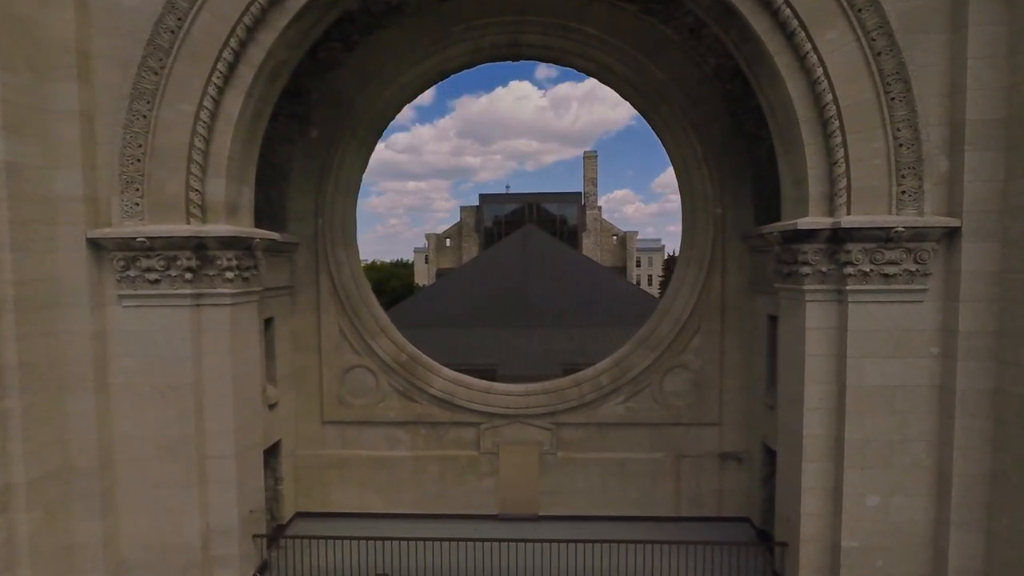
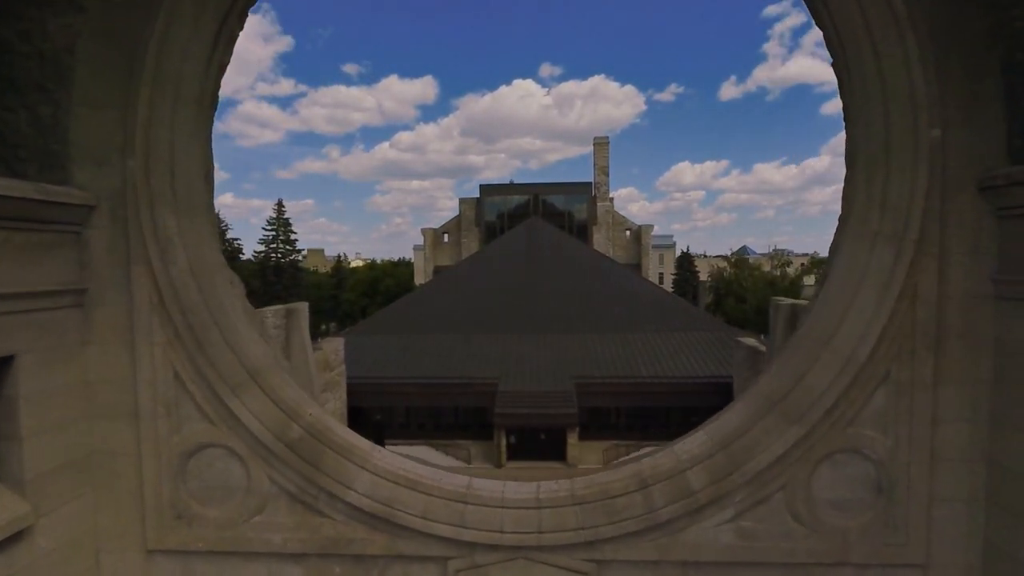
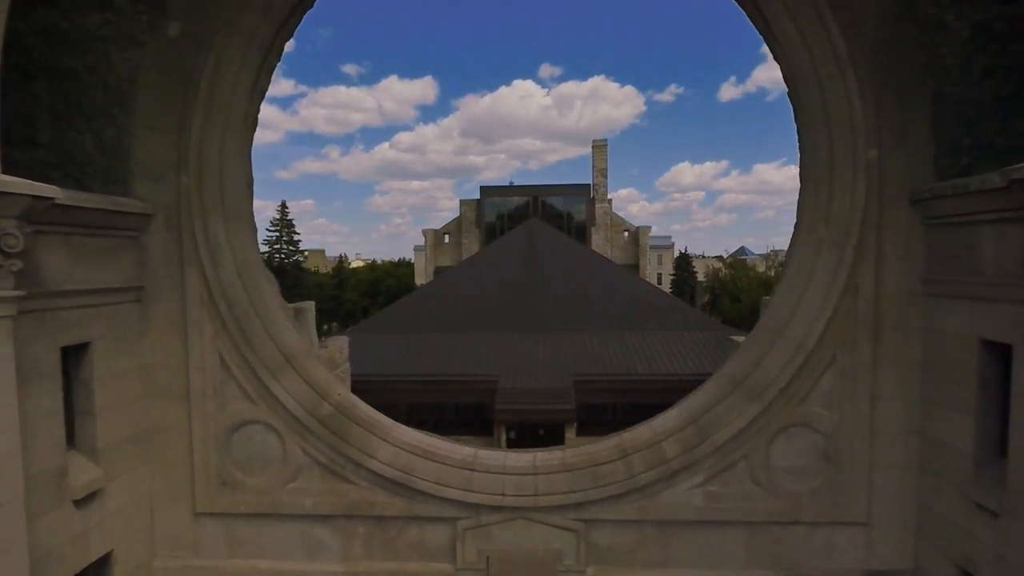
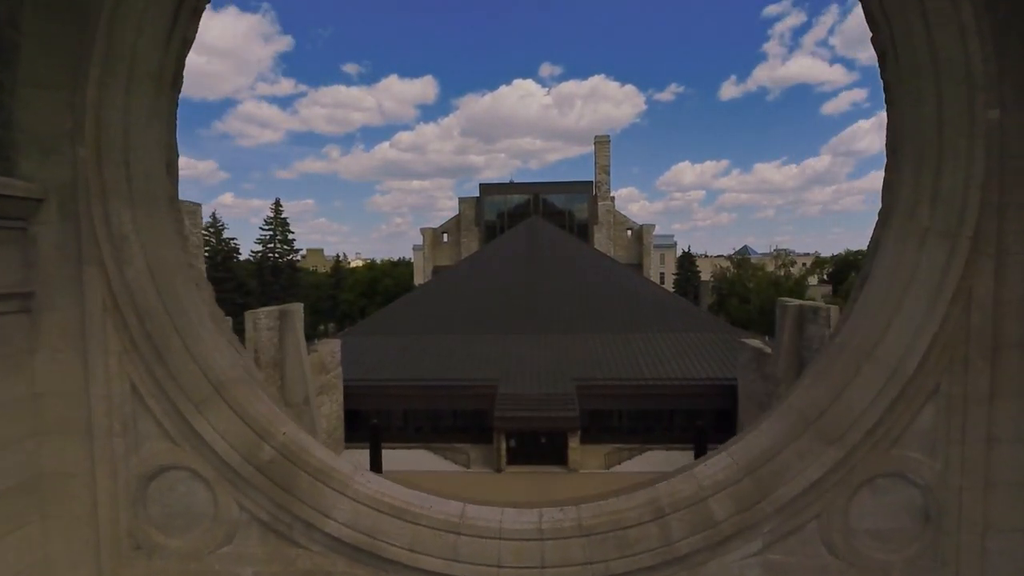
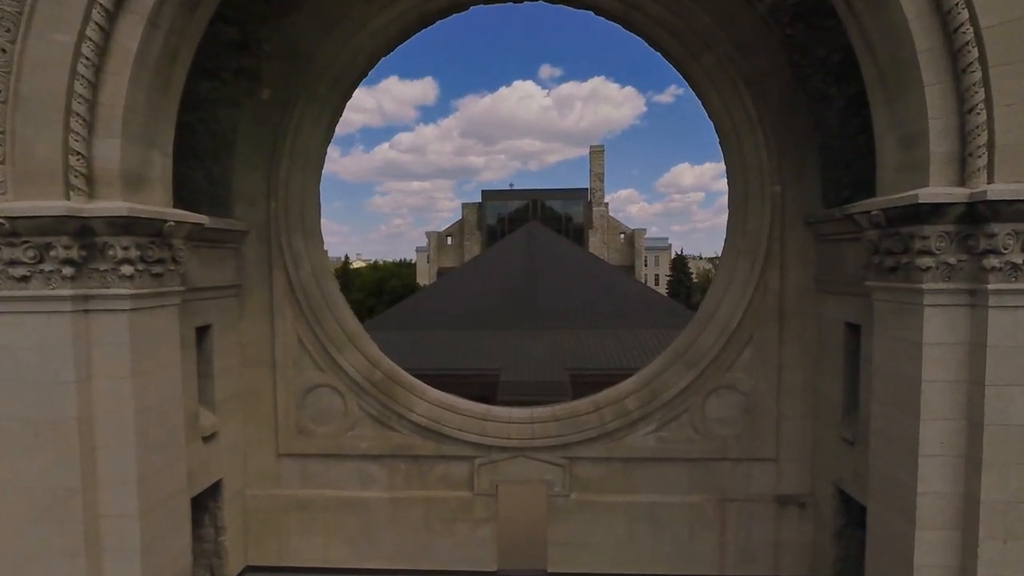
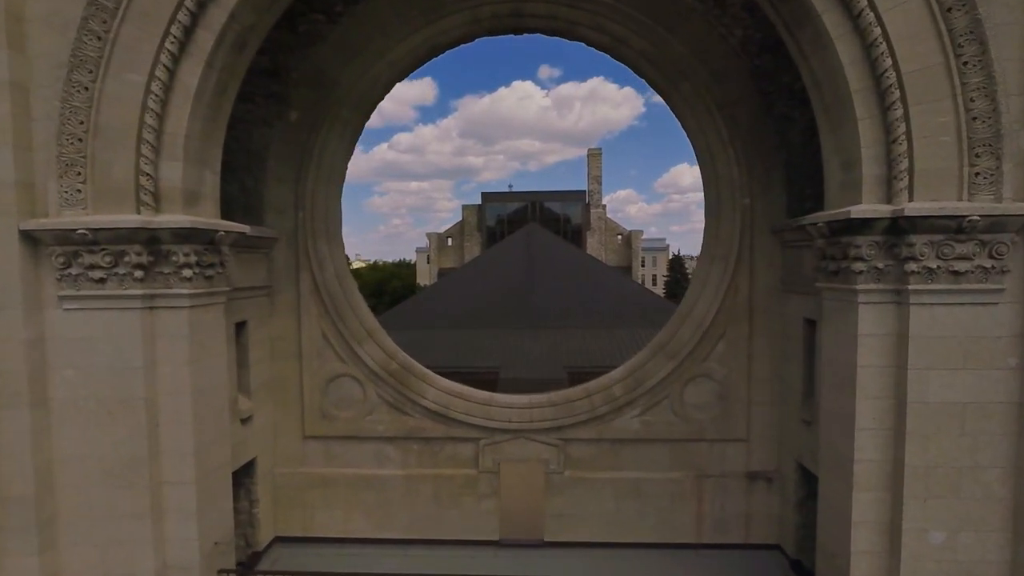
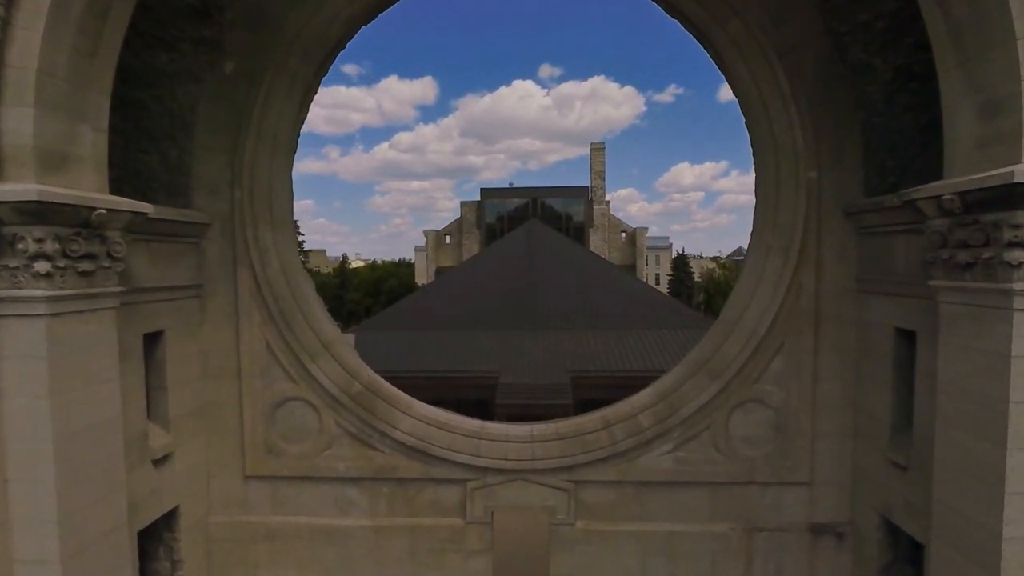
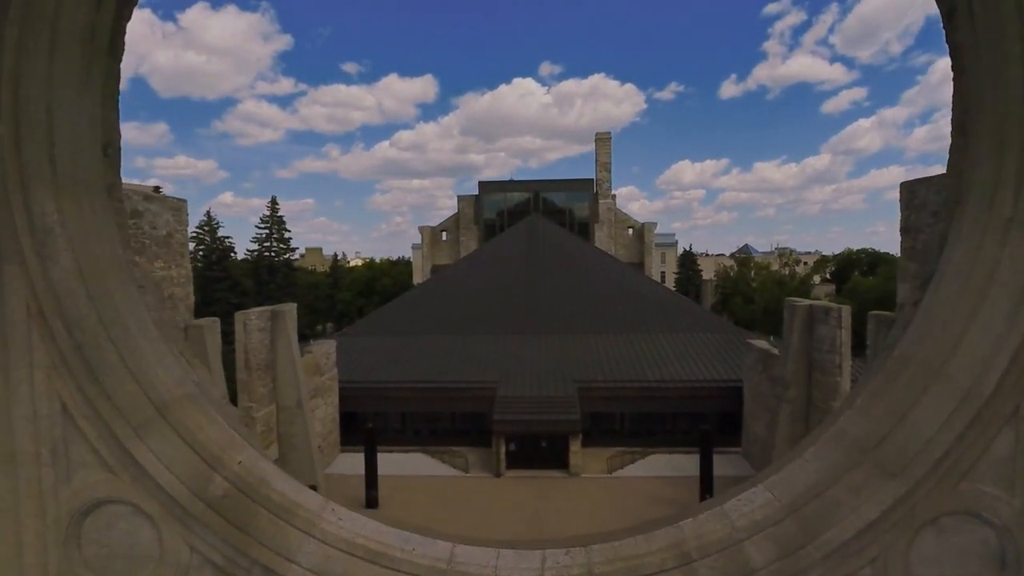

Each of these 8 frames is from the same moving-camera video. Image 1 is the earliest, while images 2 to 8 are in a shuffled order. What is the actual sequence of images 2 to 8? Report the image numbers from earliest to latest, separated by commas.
6, 5, 7, 3, 2, 4, 8
